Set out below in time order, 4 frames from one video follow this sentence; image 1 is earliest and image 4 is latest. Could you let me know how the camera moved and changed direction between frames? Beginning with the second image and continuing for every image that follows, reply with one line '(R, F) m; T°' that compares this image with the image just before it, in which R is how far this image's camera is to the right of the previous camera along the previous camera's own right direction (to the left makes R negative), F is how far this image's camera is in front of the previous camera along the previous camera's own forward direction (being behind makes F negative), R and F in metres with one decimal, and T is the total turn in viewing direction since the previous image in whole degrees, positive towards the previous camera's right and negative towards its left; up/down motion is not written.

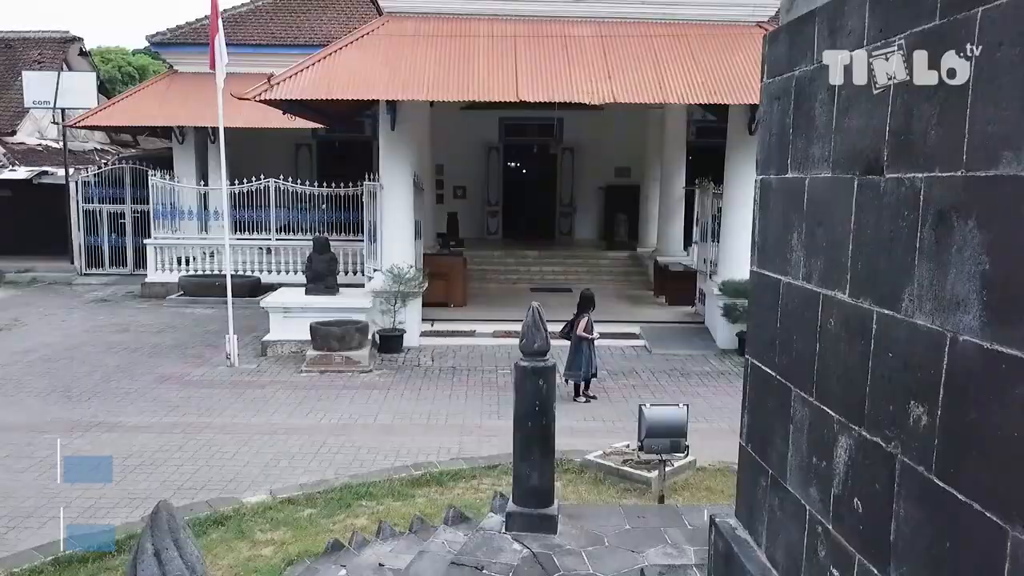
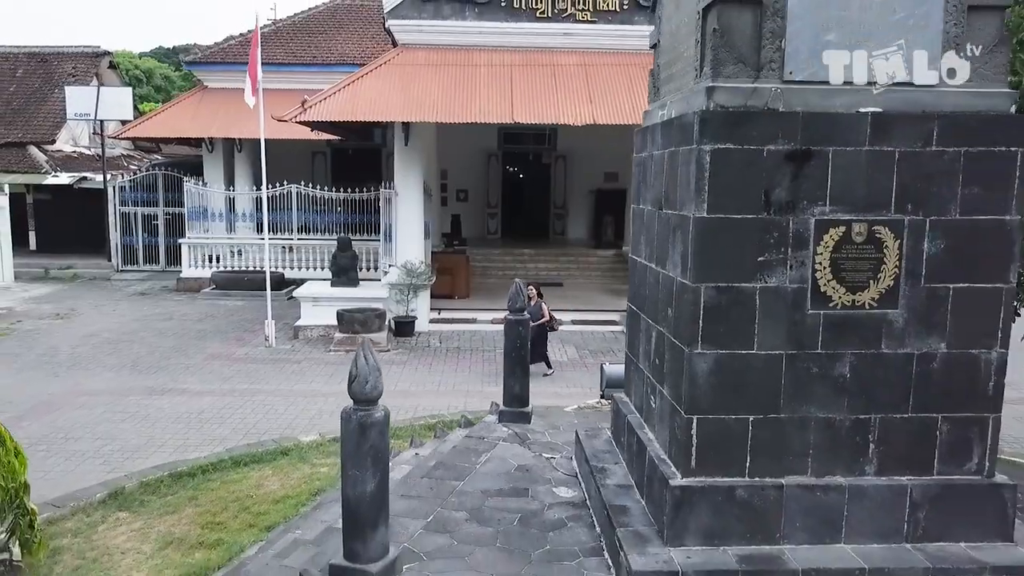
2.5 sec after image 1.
(+0.1, -1.5) m; 0°
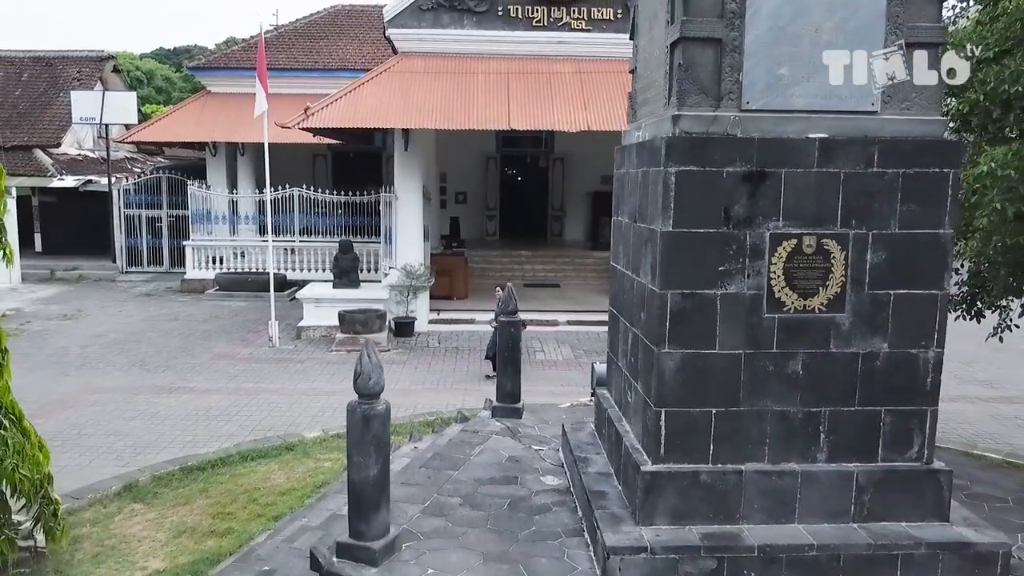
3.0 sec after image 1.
(+0.1, -0.3) m; 0°
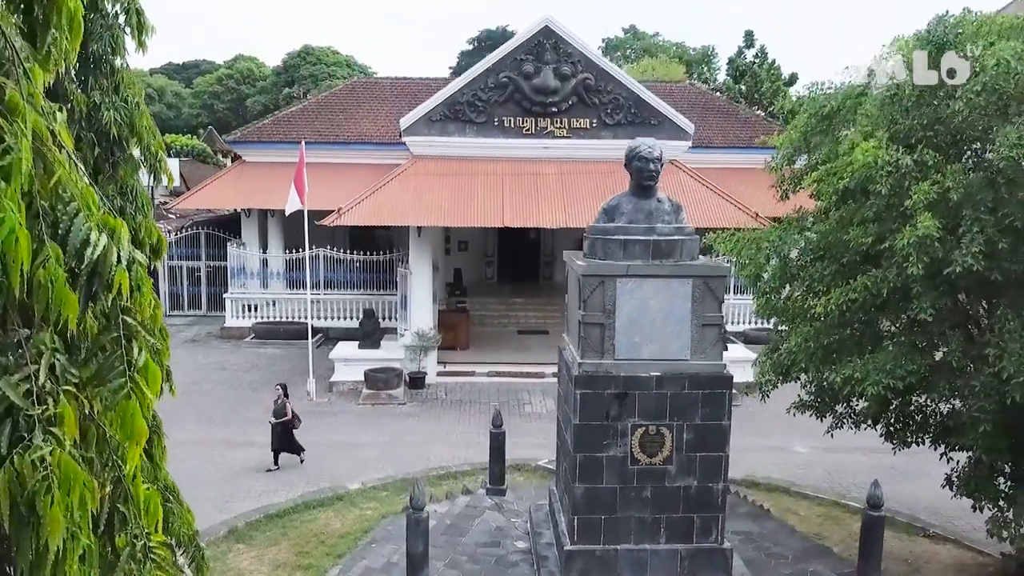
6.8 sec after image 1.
(+0.1, -2.4) m; 0°
